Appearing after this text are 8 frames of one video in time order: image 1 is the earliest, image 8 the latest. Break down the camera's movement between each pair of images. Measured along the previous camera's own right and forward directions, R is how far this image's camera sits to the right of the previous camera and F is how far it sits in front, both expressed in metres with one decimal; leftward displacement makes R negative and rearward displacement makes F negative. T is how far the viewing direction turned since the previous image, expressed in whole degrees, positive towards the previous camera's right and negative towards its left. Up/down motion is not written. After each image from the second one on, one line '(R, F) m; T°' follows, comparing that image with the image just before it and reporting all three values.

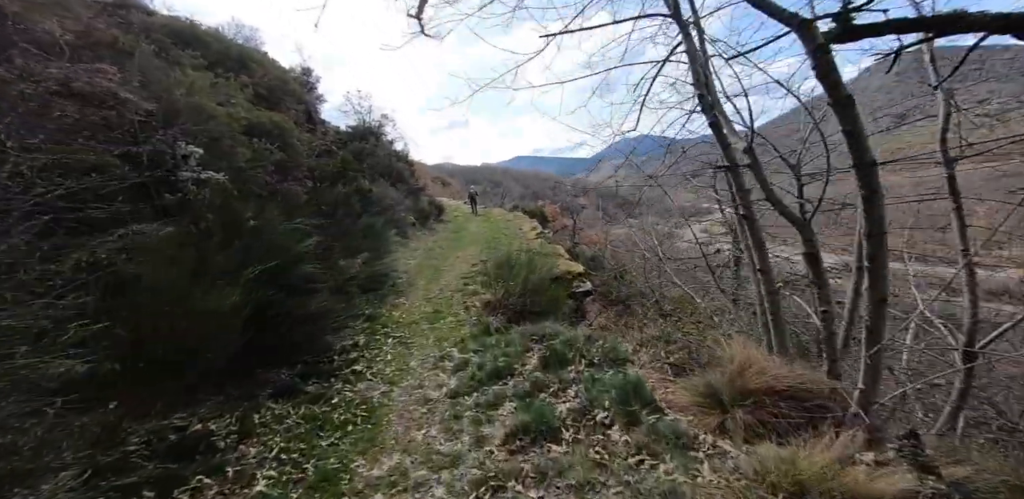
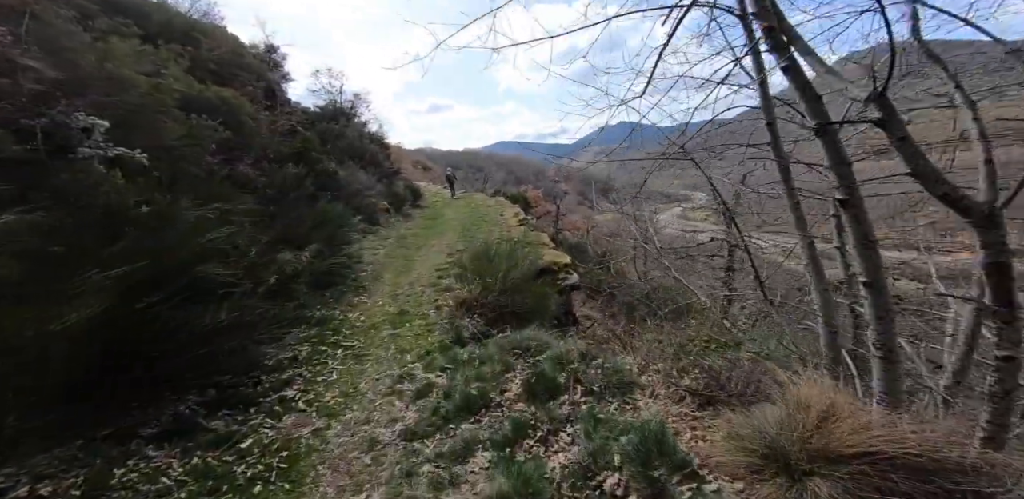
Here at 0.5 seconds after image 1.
(+0.1, +1.2) m; +2°
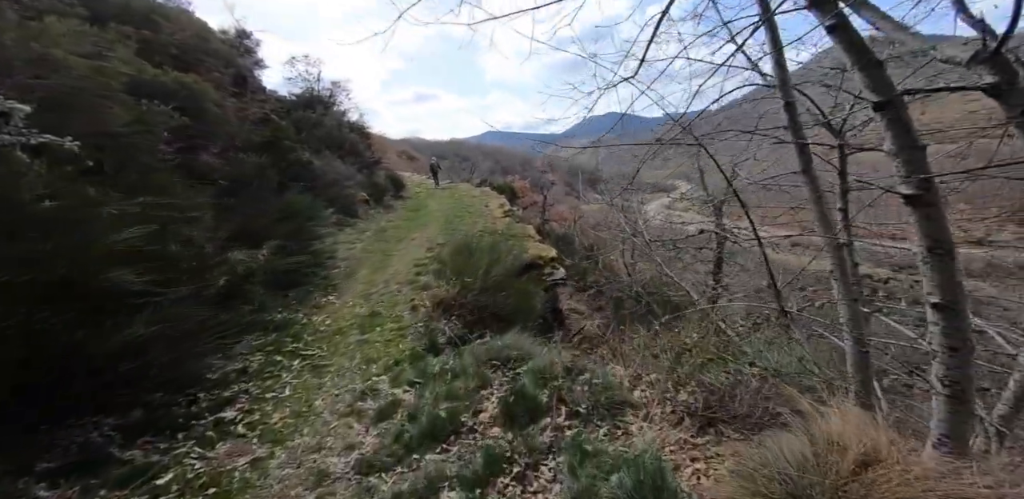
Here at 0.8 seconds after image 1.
(+0.1, +0.5) m; +1°
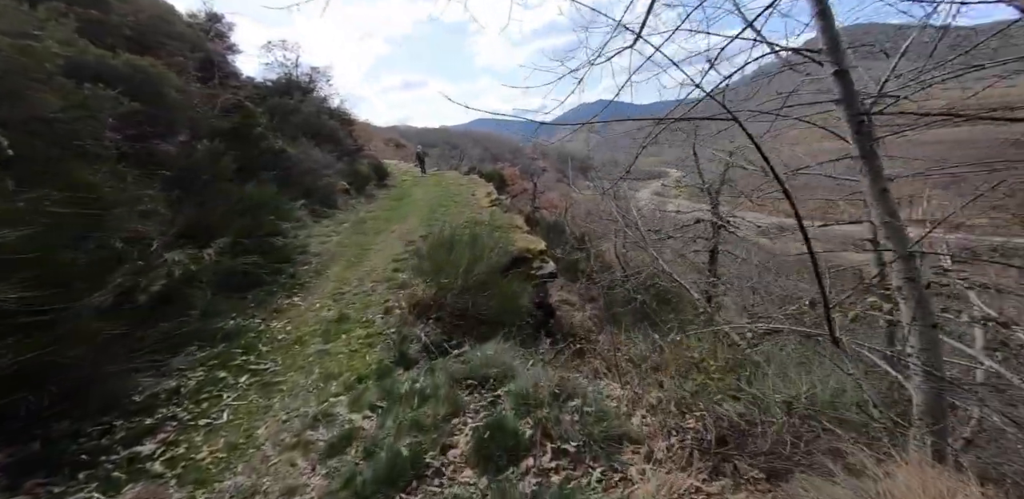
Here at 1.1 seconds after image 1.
(+0.1, +0.6) m; +1°
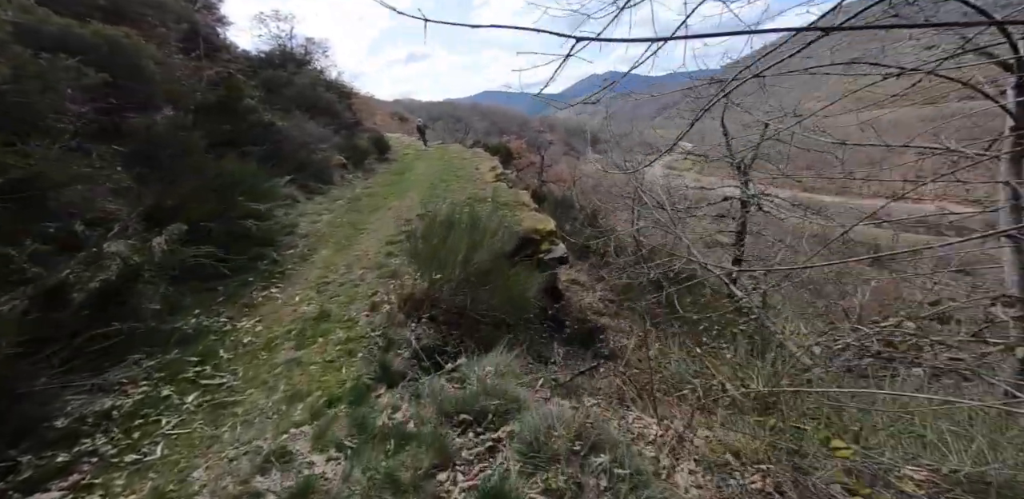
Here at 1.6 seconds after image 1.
(0.0, +0.8) m; -1°
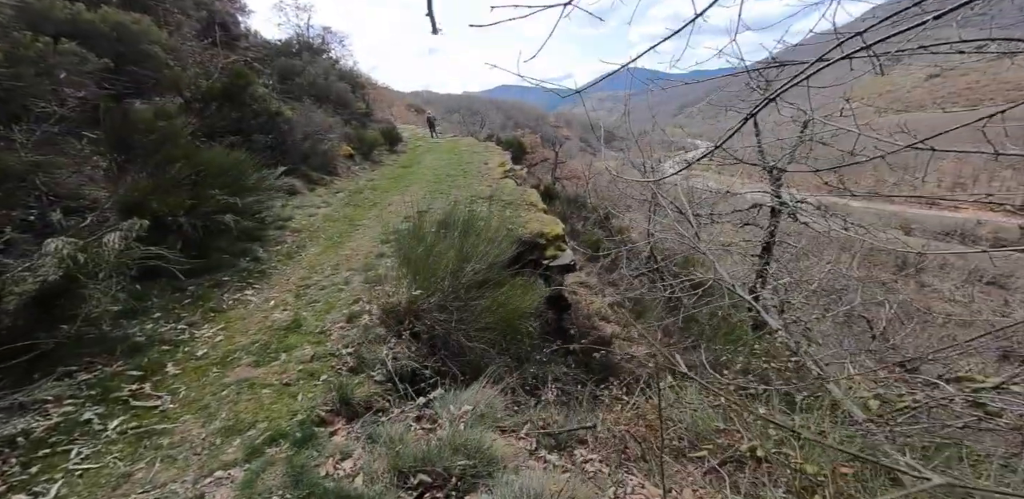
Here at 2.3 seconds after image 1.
(+0.2, +0.6) m; -2°
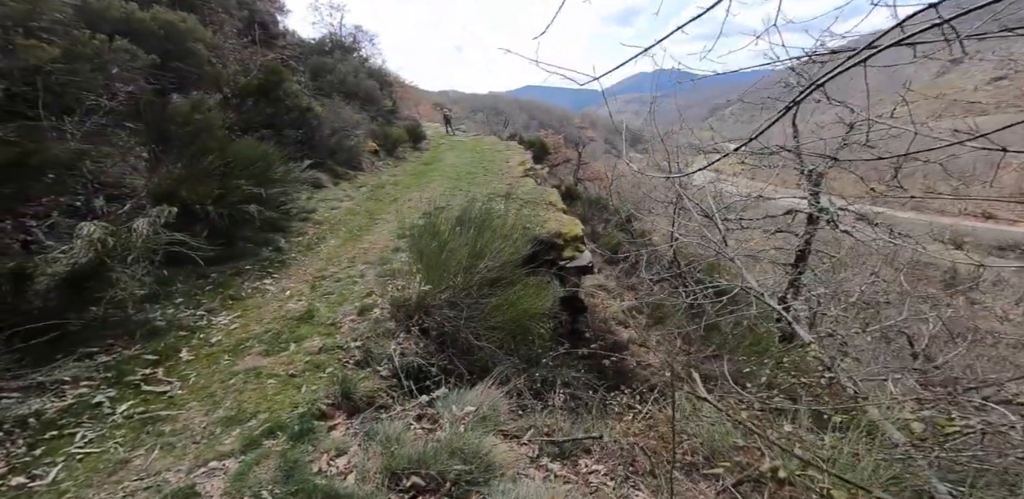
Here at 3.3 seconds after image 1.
(+0.1, +0.1) m; -3°
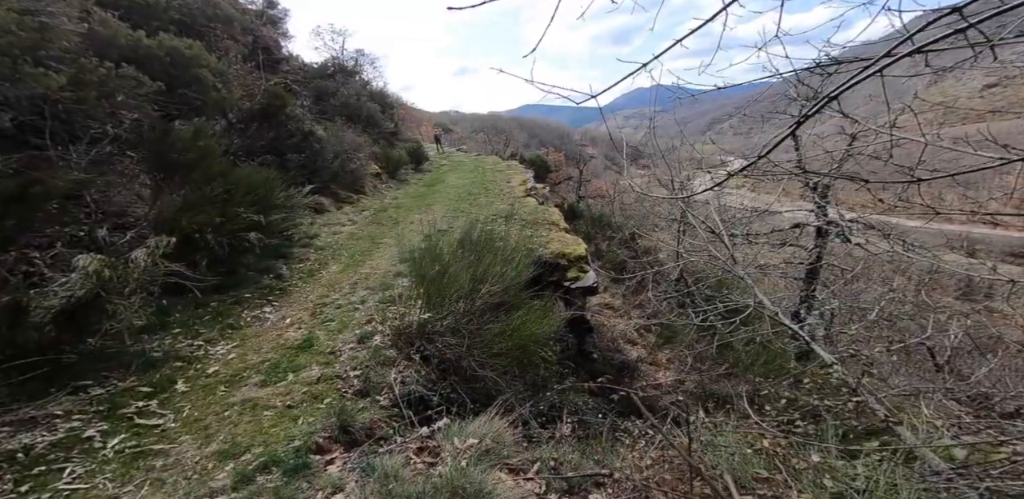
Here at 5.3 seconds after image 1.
(0.0, +0.1) m; -1°
